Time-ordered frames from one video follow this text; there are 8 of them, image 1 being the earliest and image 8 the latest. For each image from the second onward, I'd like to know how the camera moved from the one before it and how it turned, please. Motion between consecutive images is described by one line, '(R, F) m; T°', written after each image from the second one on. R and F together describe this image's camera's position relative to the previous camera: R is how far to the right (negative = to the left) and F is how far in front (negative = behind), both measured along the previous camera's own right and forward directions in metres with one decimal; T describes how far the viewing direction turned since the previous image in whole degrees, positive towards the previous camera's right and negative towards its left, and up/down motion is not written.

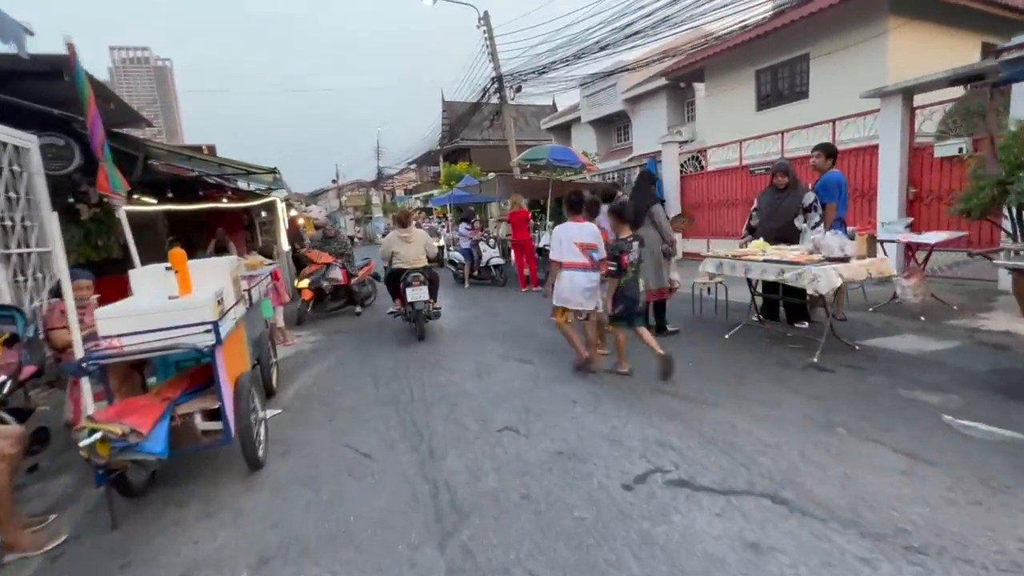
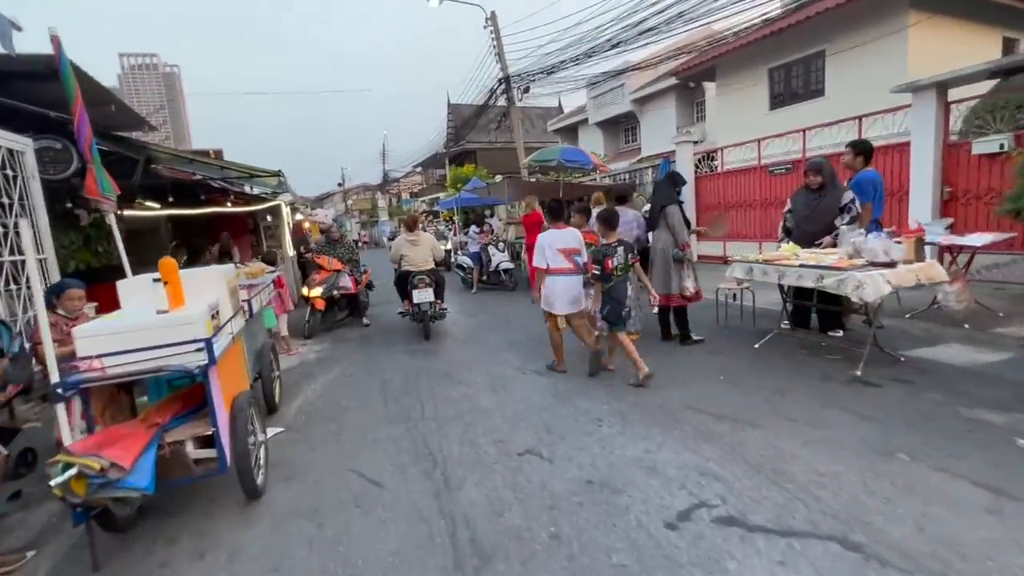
(-0.1, +0.3) m; -1°
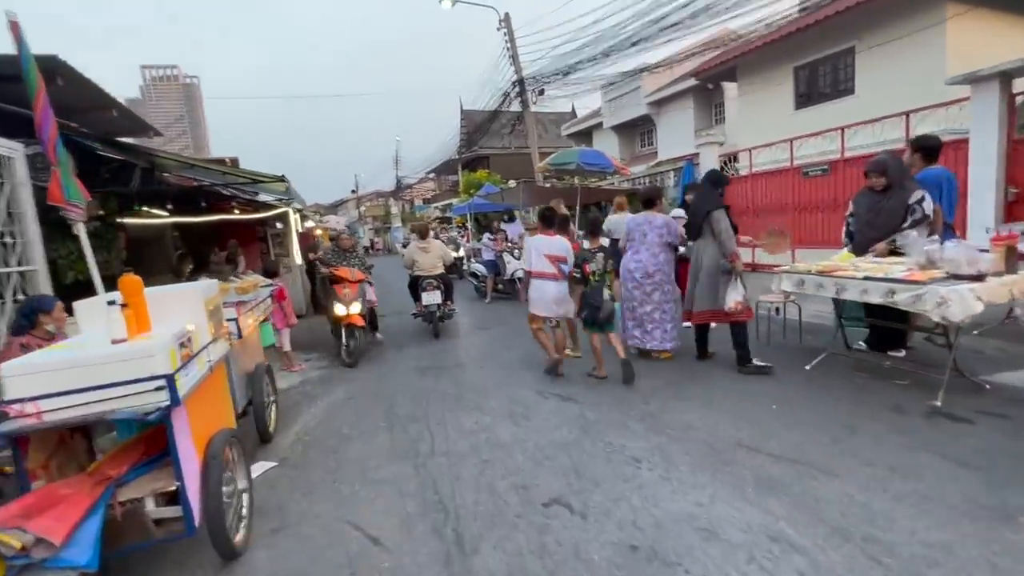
(-0.1, +0.5) m; -2°
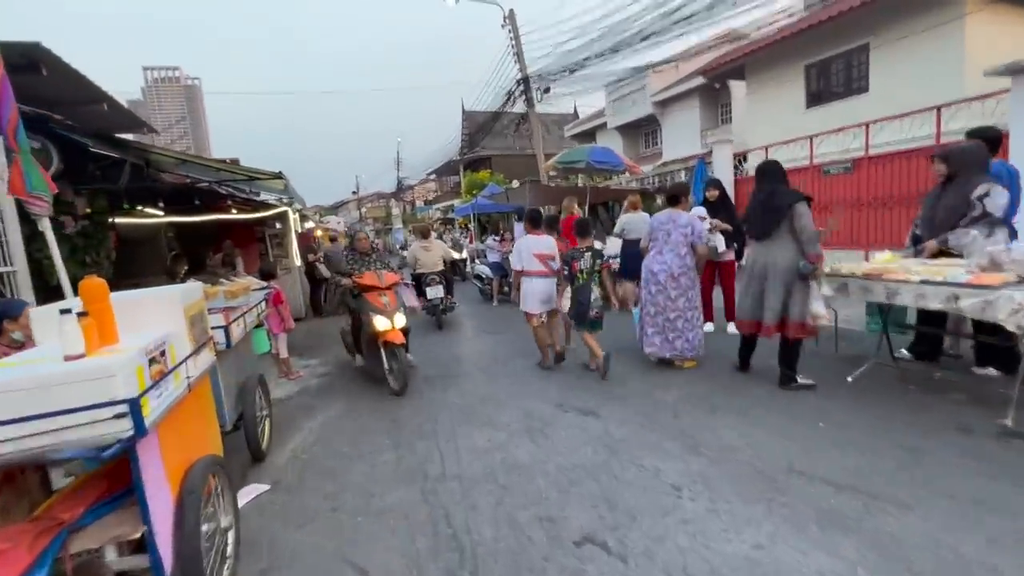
(-0.1, +0.4) m; 0°
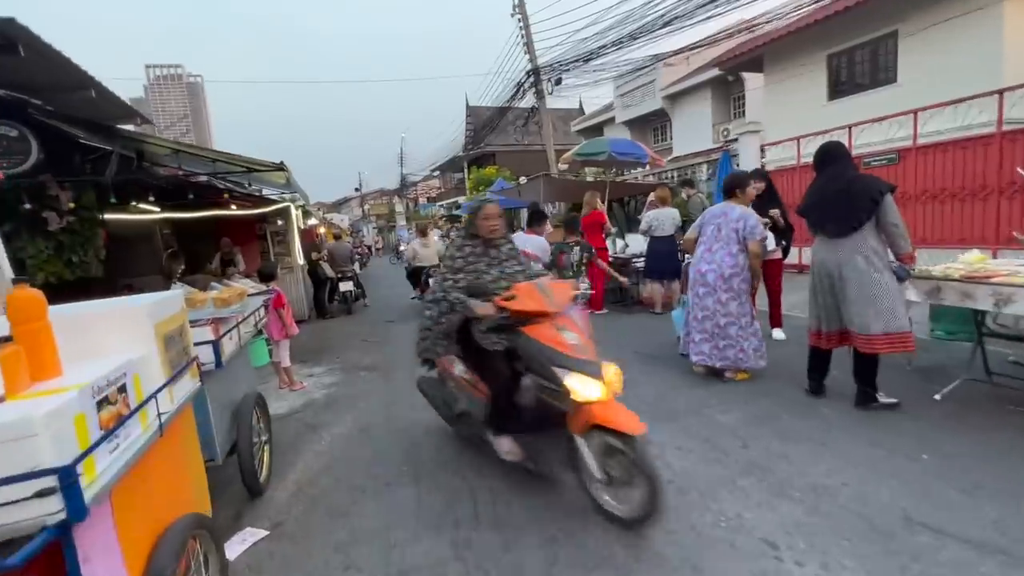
(-0.3, +0.6) m; 0°
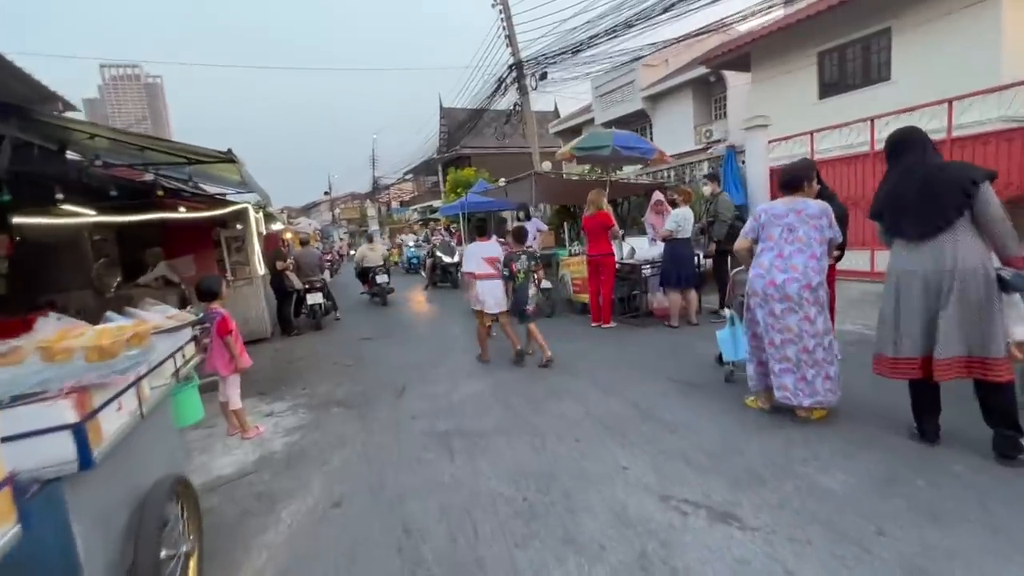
(-0.3, +1.1) m; +3°
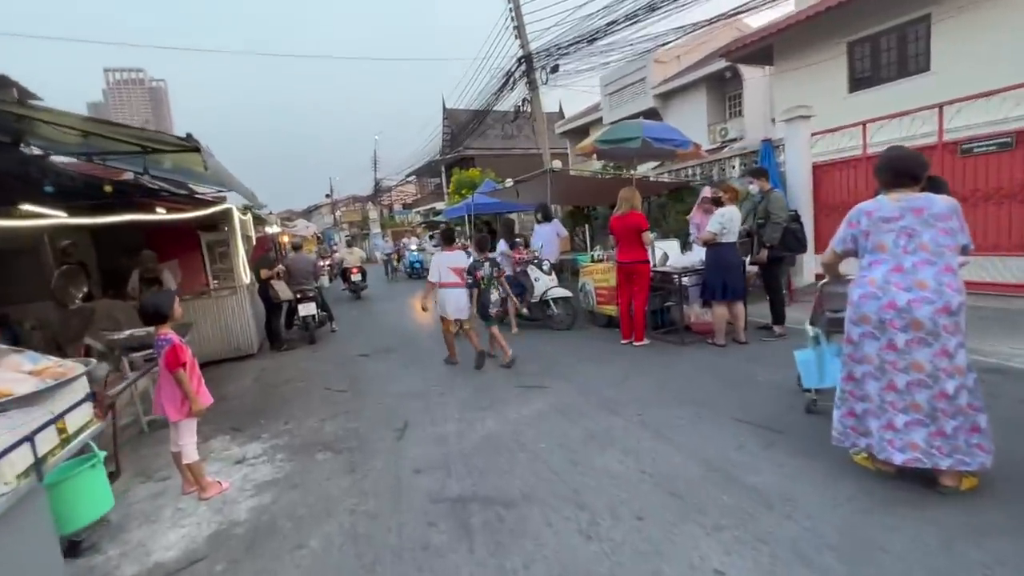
(-0.2, +1.0) m; 0°
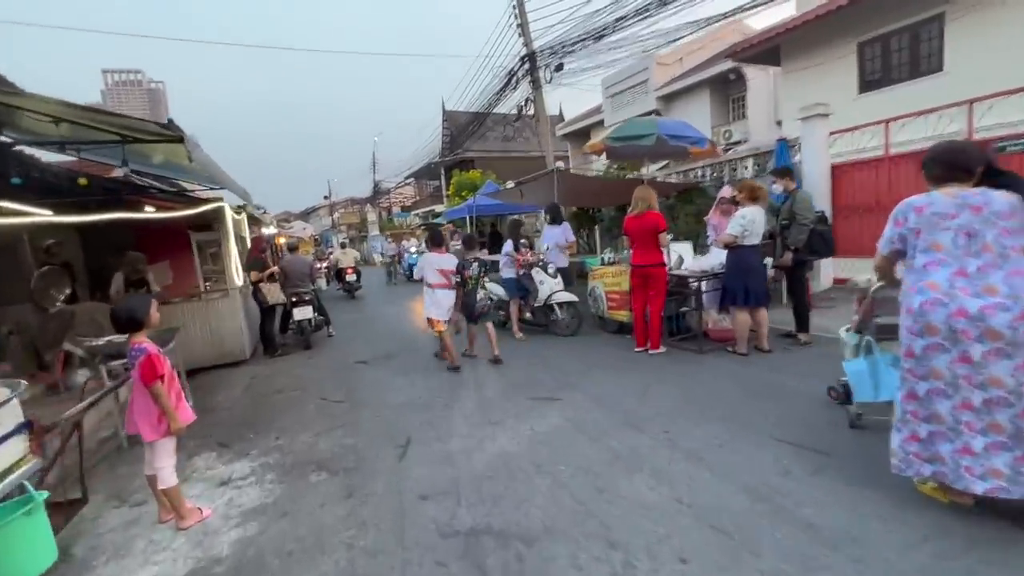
(-0.1, +0.4) m; 0°
